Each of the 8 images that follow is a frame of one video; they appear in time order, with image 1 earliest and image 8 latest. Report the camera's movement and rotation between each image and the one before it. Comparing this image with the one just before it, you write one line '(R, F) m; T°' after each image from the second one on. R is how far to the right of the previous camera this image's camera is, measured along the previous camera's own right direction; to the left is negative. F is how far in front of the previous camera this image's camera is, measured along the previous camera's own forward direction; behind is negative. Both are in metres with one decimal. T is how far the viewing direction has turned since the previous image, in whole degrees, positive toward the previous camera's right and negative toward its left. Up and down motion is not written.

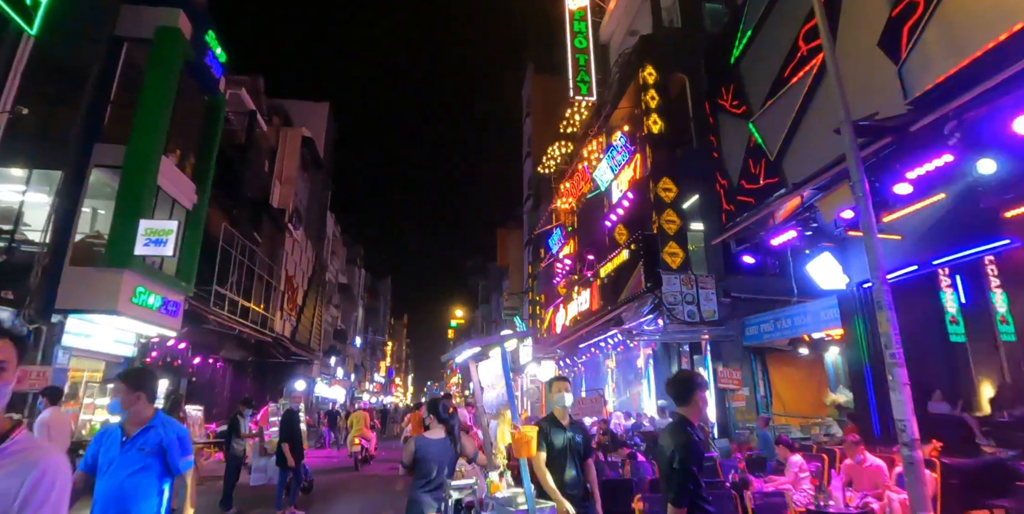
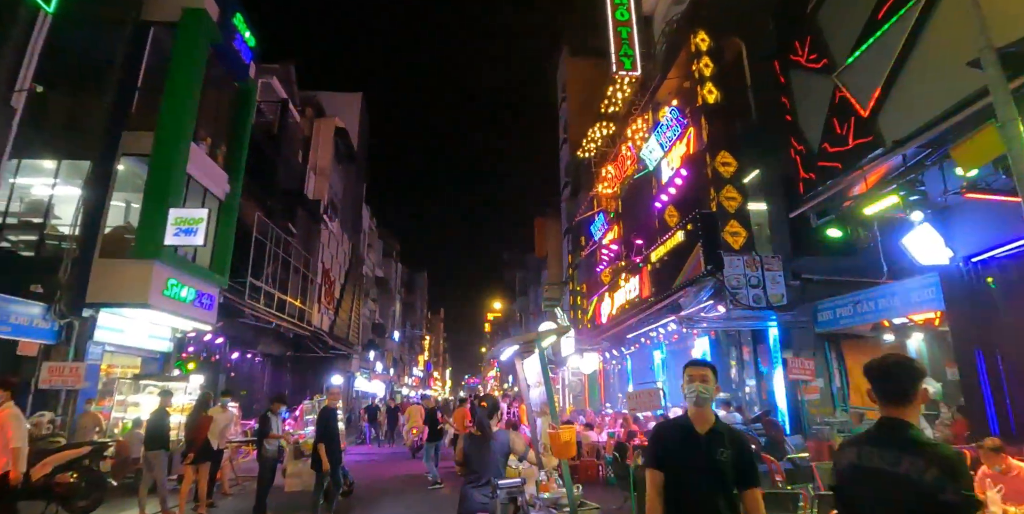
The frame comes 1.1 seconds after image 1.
(-0.3, +1.0) m; -3°
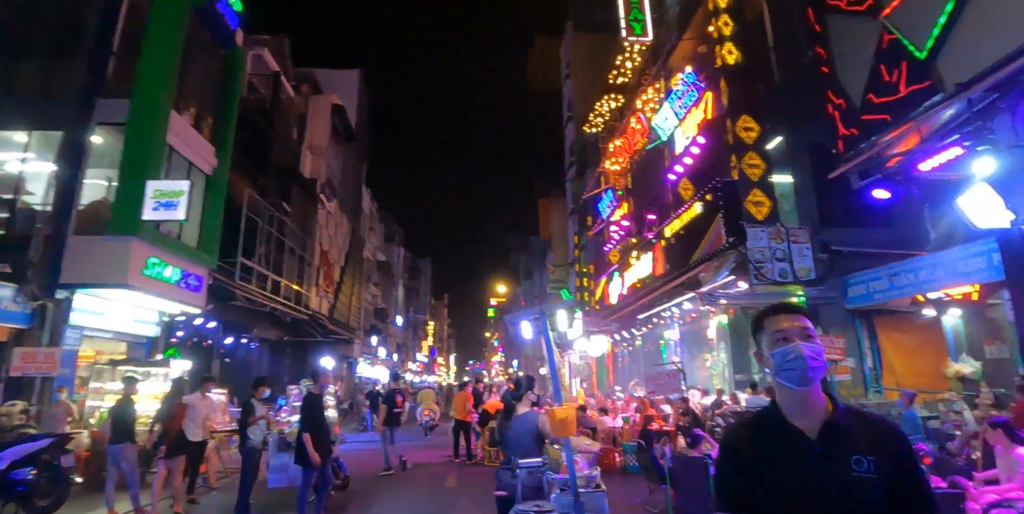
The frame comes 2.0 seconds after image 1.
(-0.1, +0.9) m; 0°
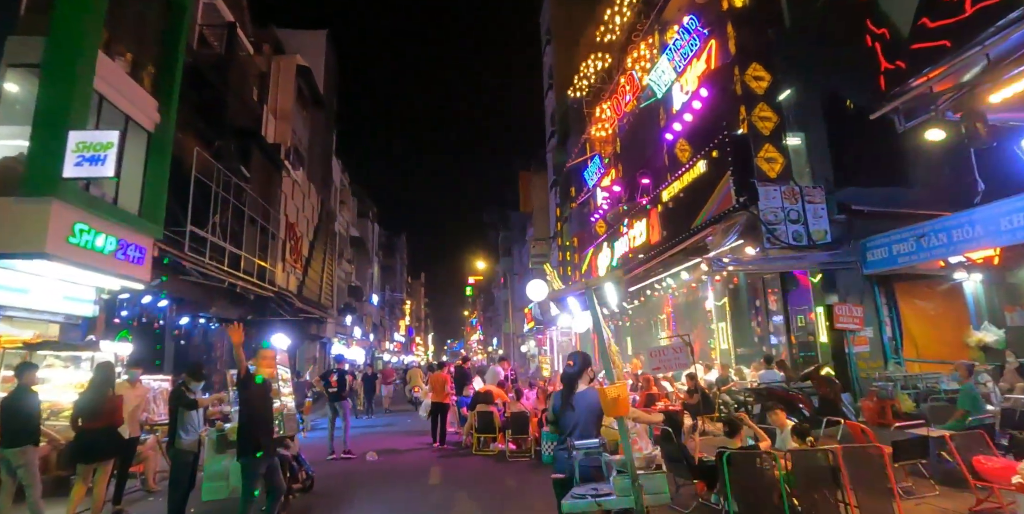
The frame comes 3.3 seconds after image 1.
(-0.2, +1.4) m; +2°
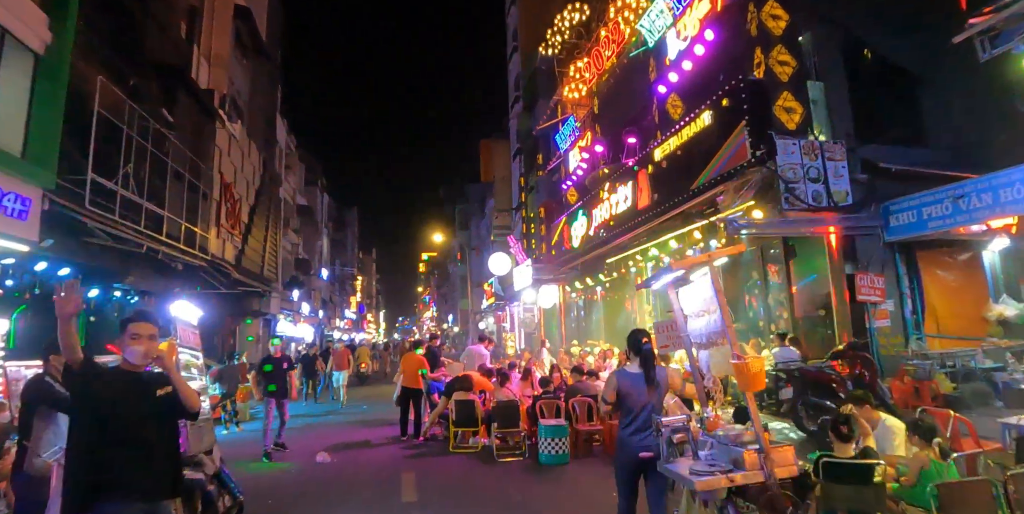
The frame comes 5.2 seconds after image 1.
(-0.5, +1.8) m; +5°
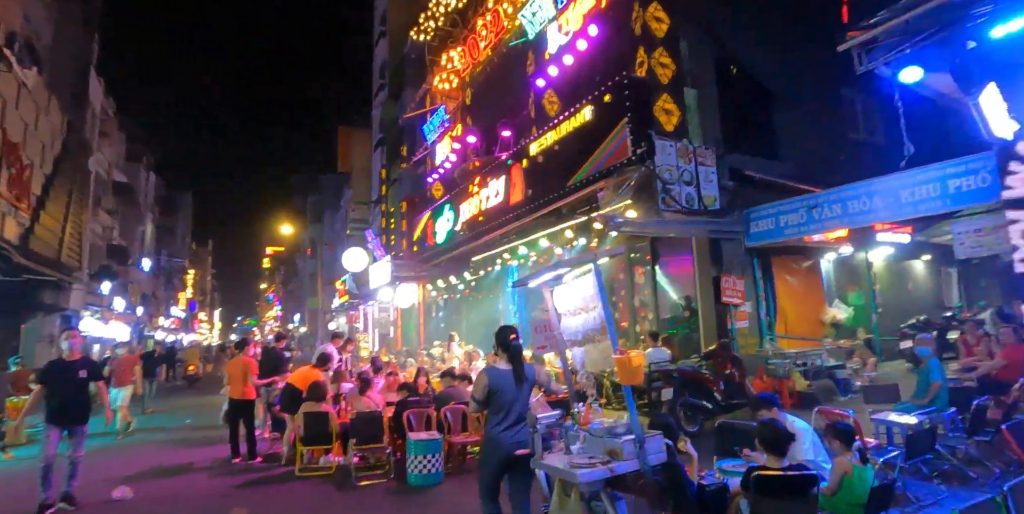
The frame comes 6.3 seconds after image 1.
(-0.2, +0.9) m; +14°
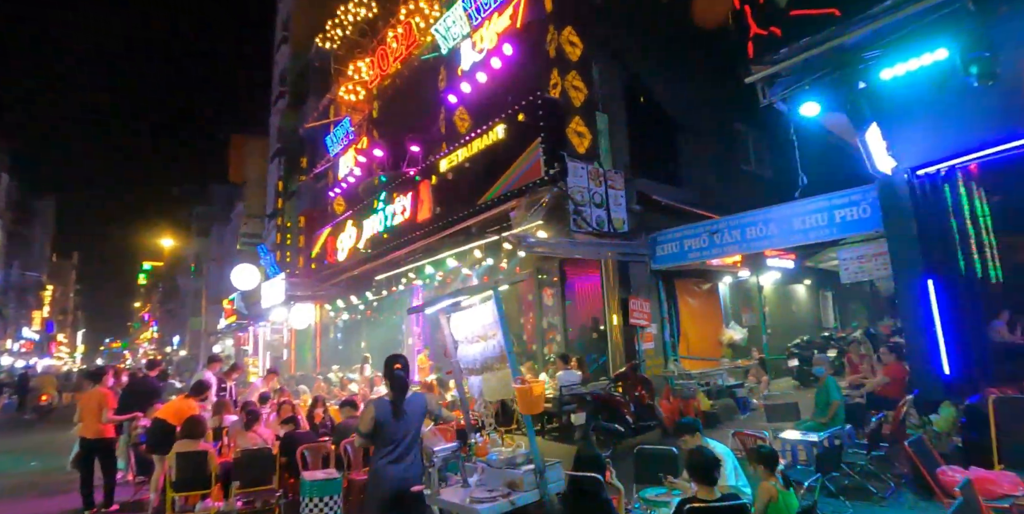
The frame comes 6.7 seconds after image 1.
(-0.1, +0.3) m; +9°
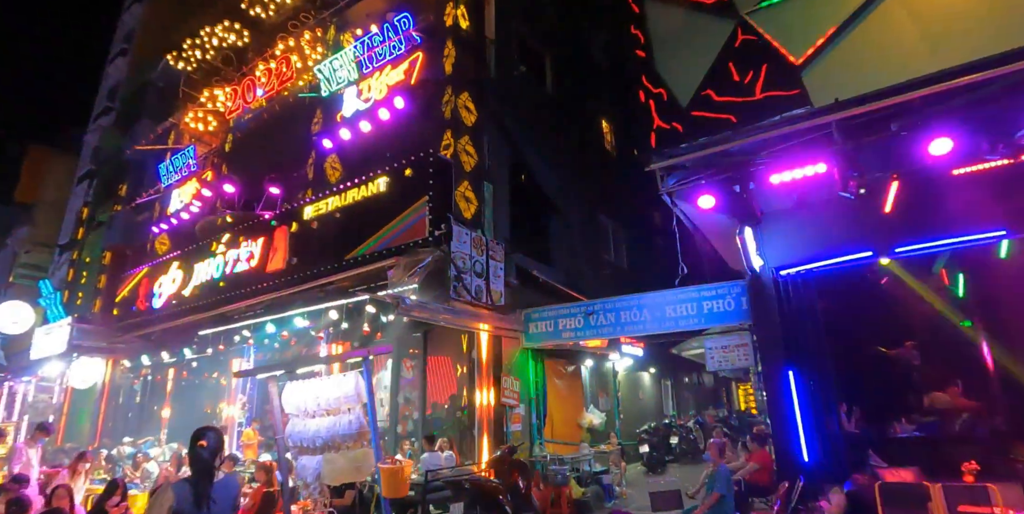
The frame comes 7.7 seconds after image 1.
(-0.7, +0.7) m; +16°
